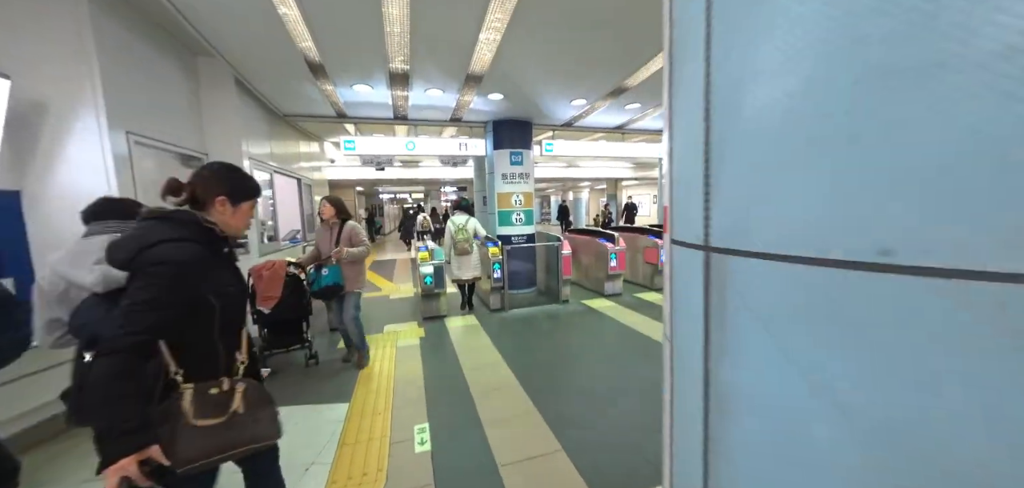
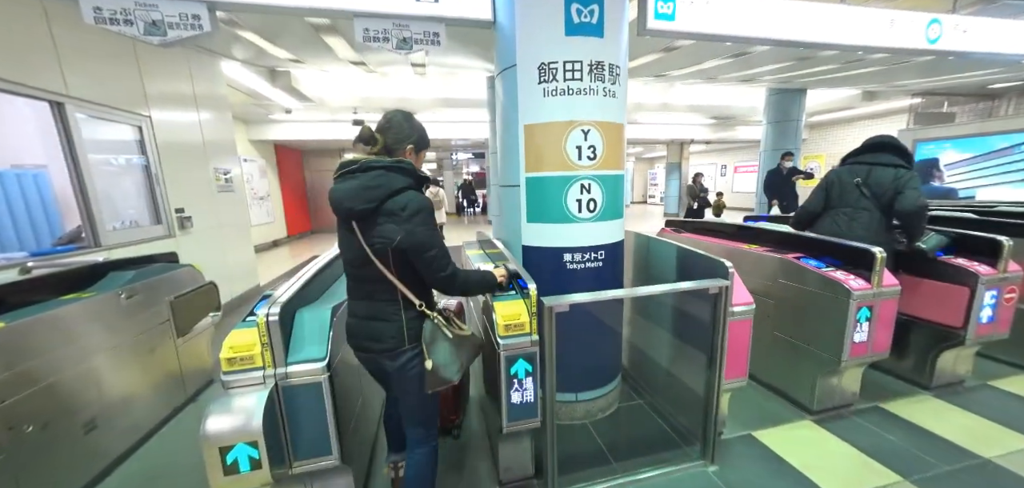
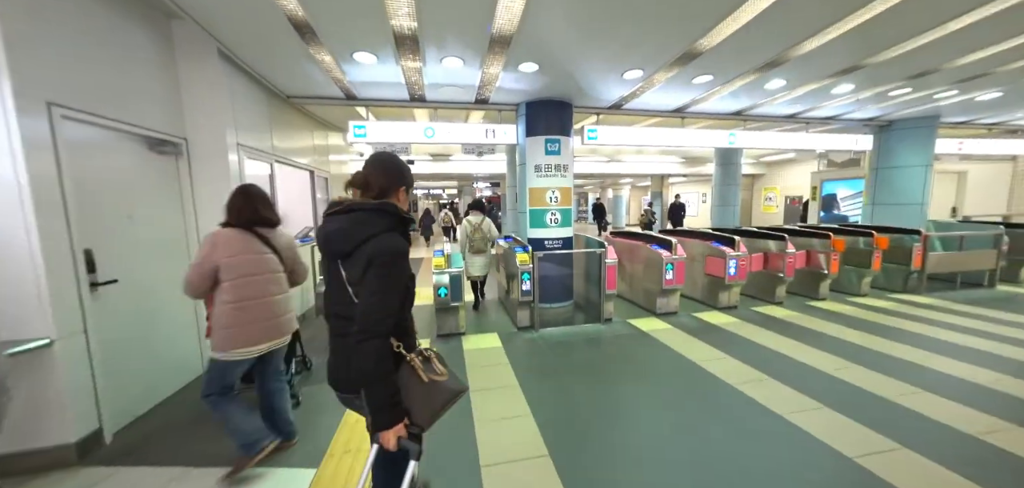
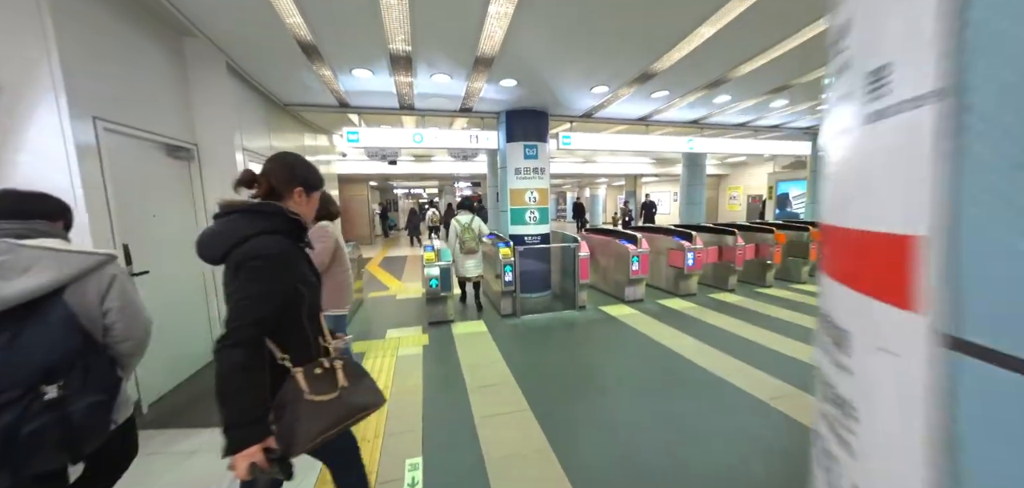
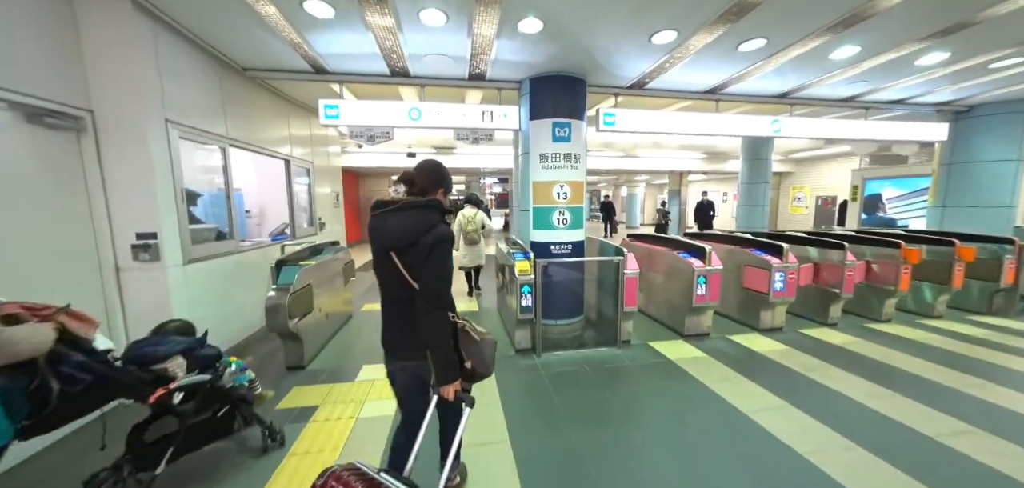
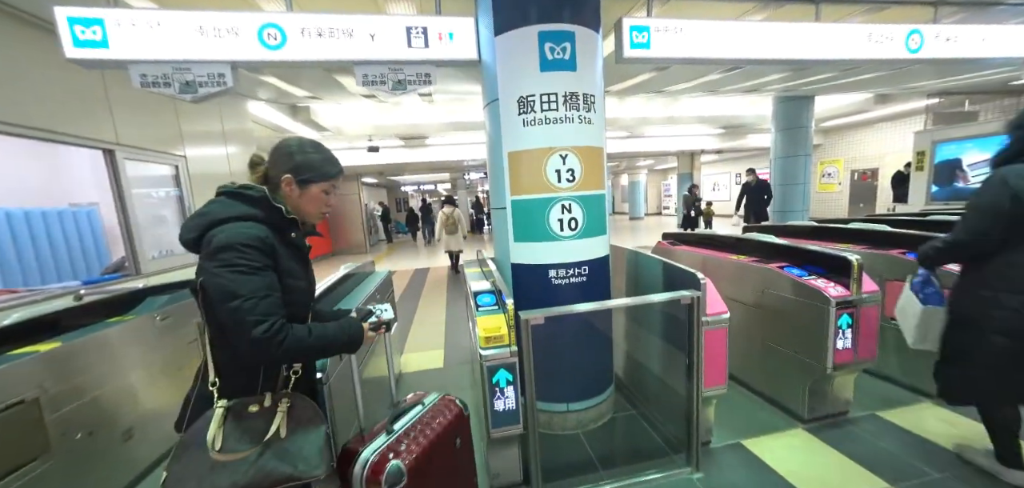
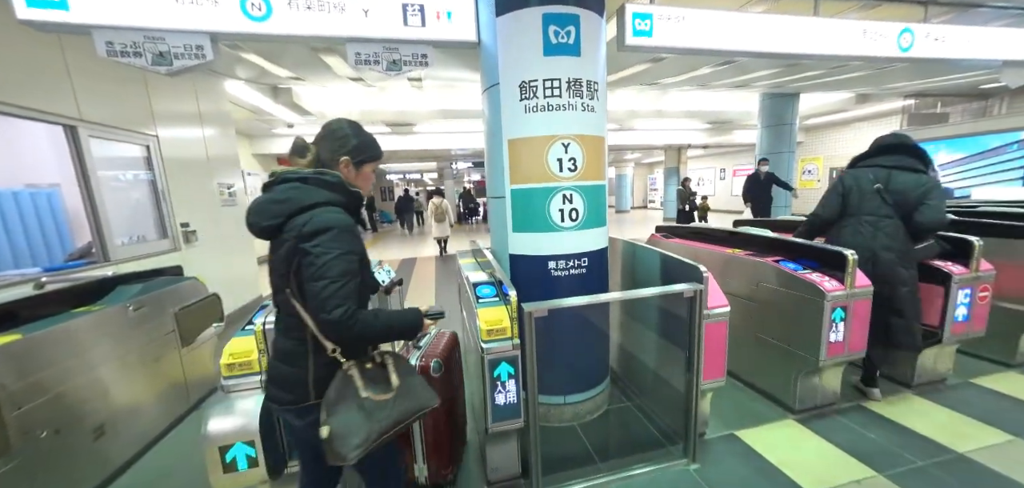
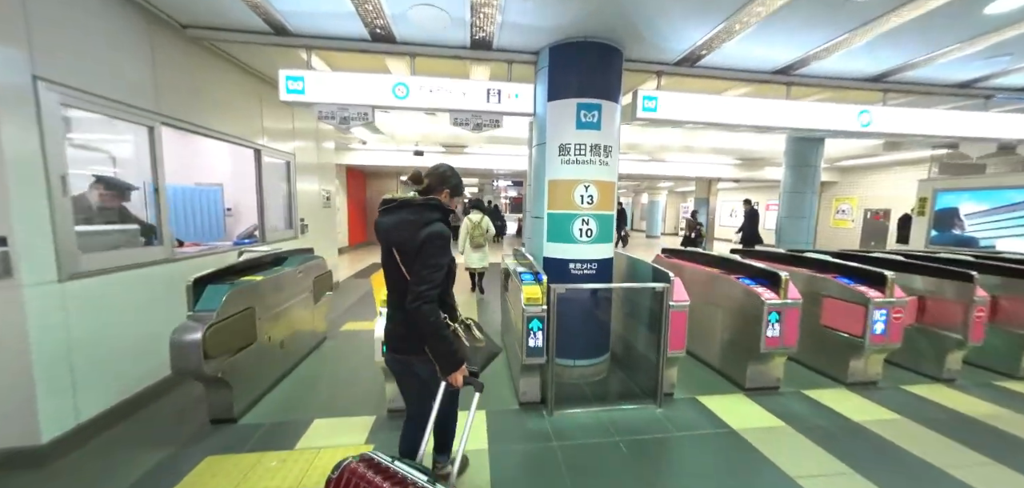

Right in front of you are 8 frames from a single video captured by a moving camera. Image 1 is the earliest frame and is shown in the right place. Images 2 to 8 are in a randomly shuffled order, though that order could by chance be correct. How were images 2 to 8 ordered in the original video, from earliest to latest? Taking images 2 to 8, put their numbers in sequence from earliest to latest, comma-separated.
4, 3, 5, 8, 6, 7, 2
